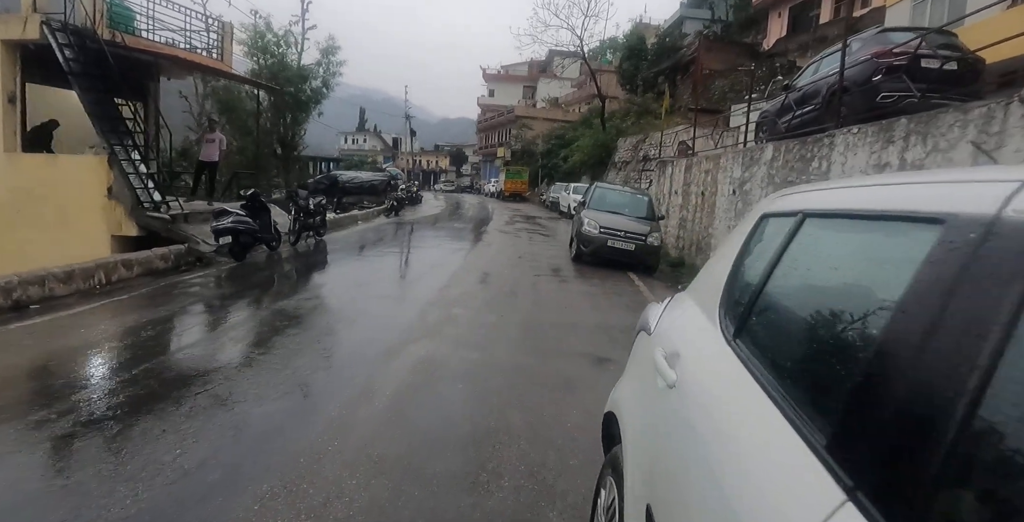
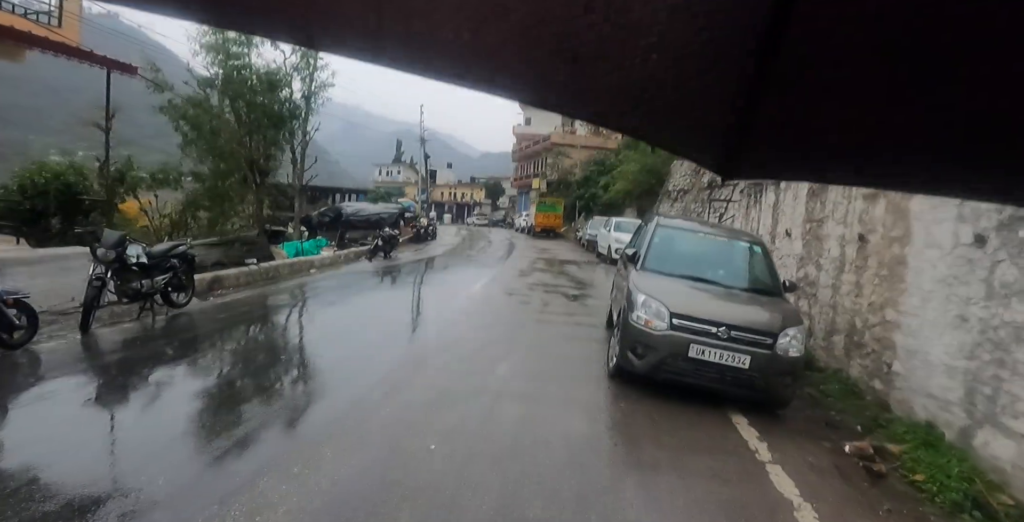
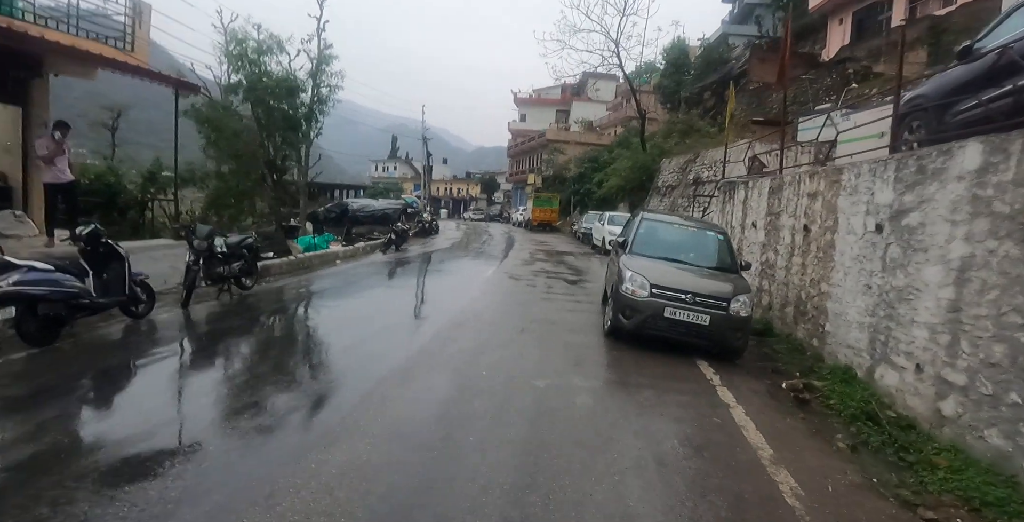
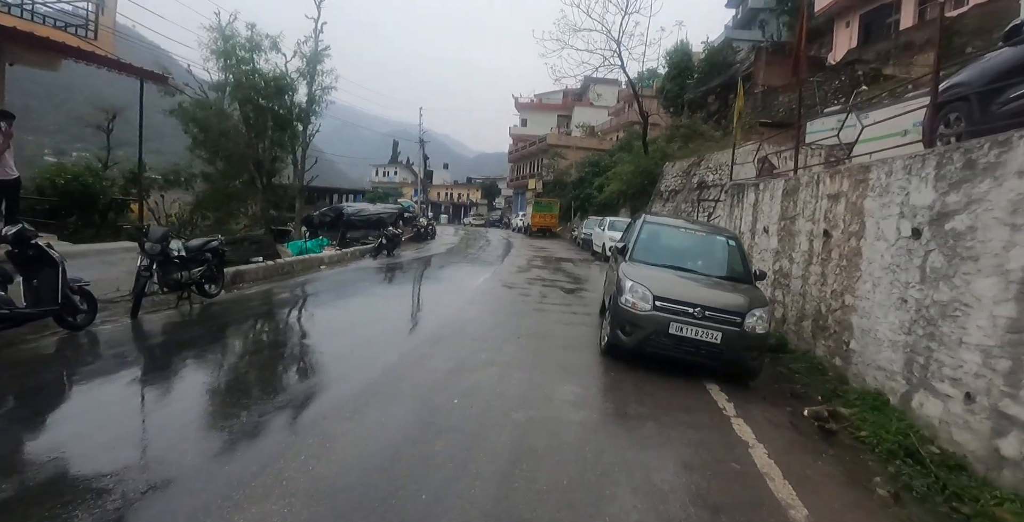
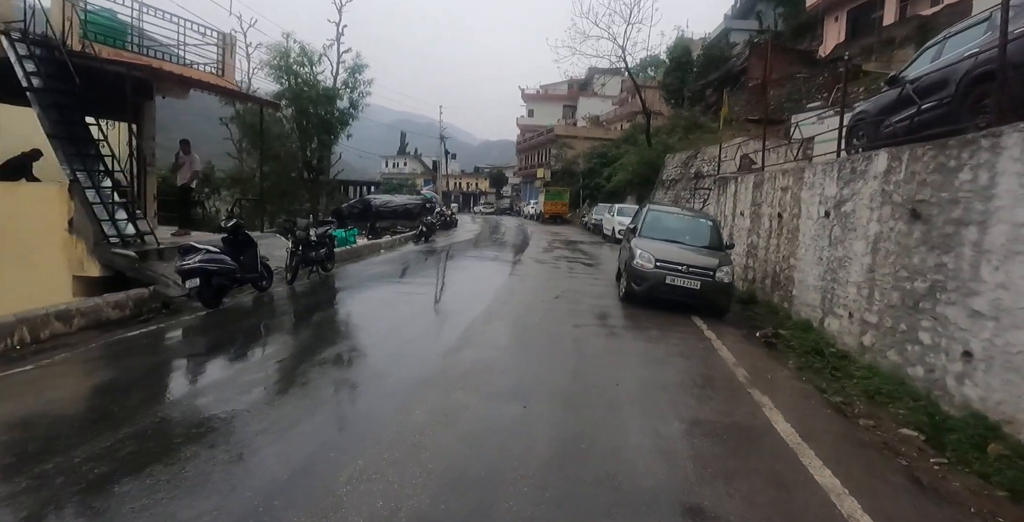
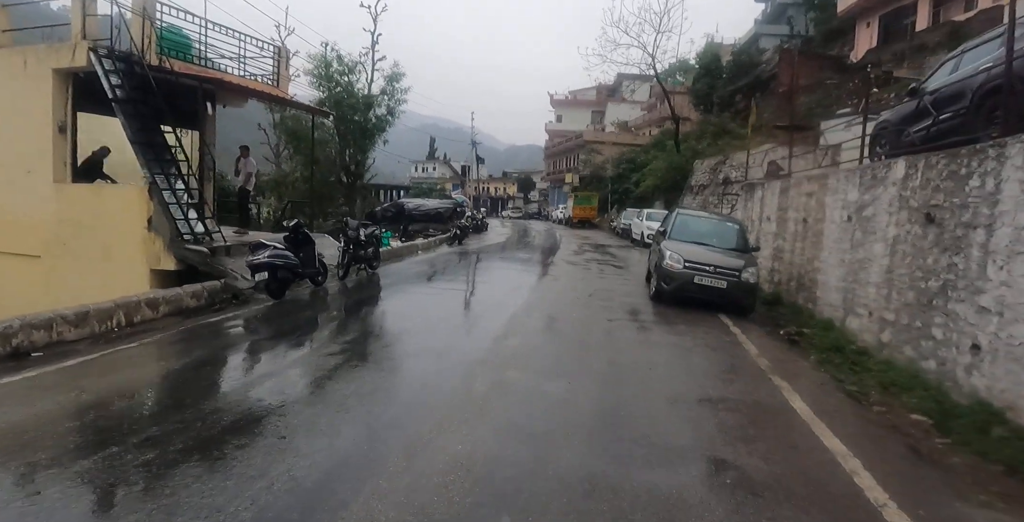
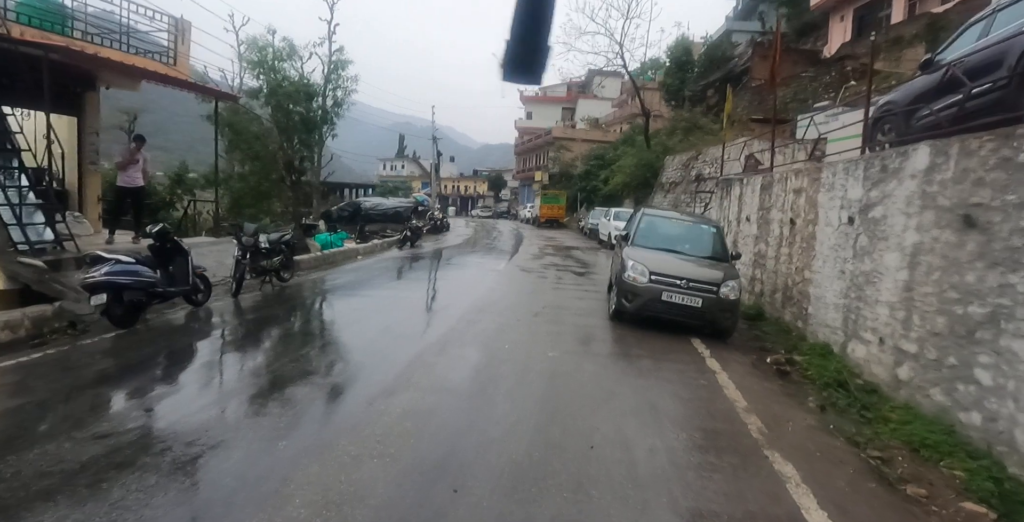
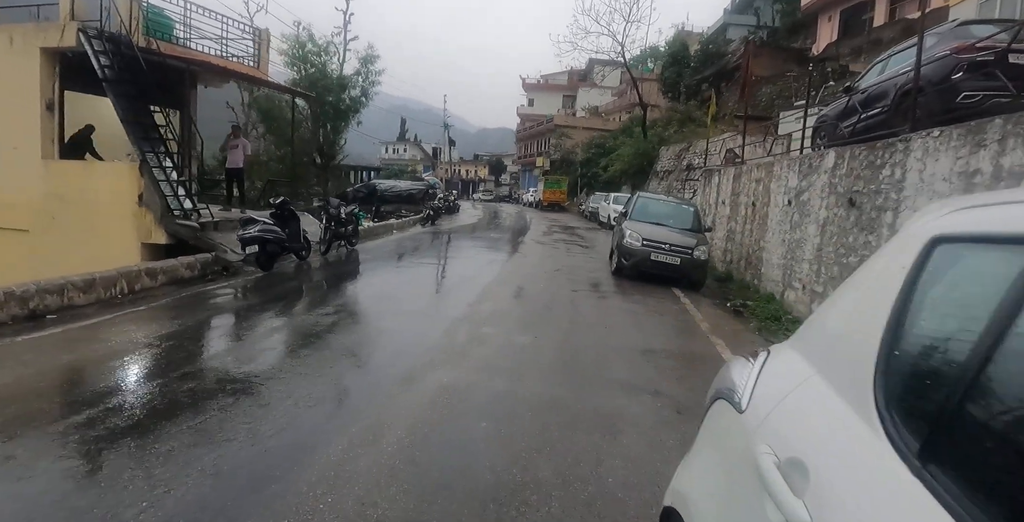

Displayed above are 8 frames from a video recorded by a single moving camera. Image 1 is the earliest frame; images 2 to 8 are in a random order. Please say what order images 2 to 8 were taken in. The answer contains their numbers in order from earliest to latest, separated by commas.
8, 6, 5, 7, 3, 4, 2
